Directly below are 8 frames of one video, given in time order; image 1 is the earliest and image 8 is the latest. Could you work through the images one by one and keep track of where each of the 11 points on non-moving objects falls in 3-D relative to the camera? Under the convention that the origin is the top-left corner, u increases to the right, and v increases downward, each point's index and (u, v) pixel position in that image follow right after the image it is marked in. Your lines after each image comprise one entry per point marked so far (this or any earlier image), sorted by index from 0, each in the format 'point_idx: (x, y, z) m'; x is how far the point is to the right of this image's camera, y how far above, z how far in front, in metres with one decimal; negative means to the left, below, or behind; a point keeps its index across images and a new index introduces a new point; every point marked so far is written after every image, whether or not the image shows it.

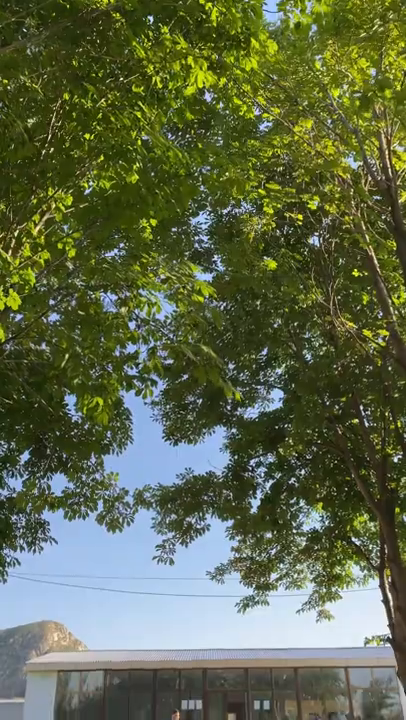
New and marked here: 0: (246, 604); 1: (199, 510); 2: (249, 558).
0: (+0.7, -4.2, +10.0) m
1: (-0.1, -2.3, +9.1) m
2: (+0.8, -3.5, +10.2) m
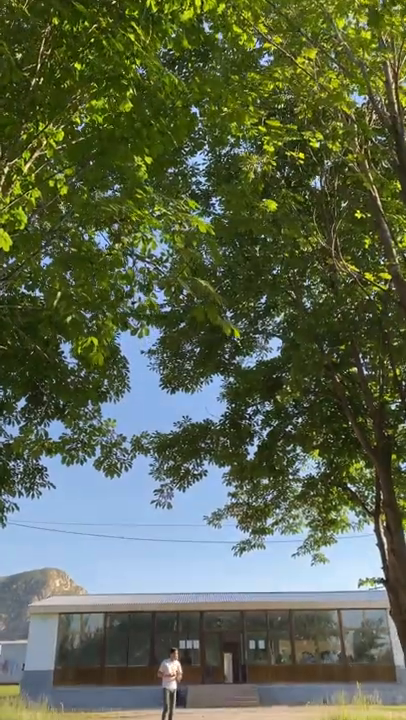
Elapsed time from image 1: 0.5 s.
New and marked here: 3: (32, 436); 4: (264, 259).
0: (+0.7, -3.3, +10.2) m
1: (-0.1, -1.5, +9.1) m
2: (+0.7, -2.5, +10.4) m
3: (-2.1, -1.0, +7.3) m
4: (+0.9, +1.5, +8.4) m
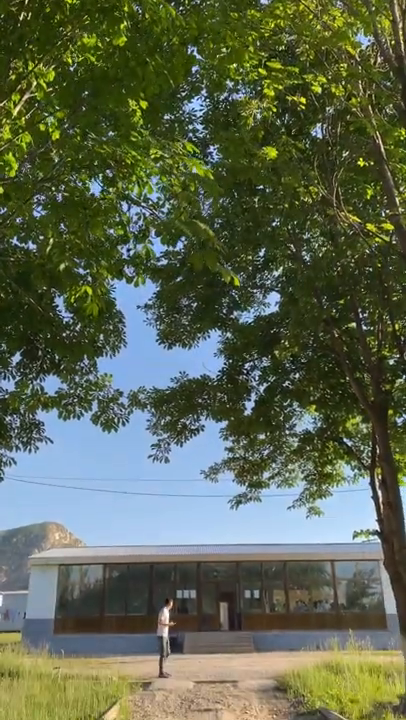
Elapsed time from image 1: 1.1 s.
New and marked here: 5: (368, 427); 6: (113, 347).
0: (+0.6, -2.5, +10.3) m
1: (-0.1, -0.8, +9.1) m
2: (+0.7, -1.7, +10.4) m
3: (-2.2, -0.4, +7.3) m
4: (+0.8, +2.1, +8.2) m
5: (+2.8, -1.1, +9.9) m
6: (-1.2, +0.1, +7.9) m
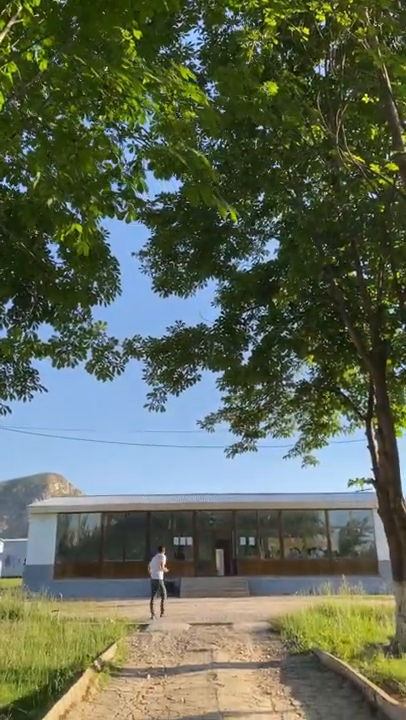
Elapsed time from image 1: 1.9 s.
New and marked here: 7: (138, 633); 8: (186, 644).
0: (+0.6, -1.6, +10.4) m
1: (-0.2, 0.0, +9.0) m
2: (+0.6, -0.9, +10.4) m
3: (-2.2, +0.3, +7.1) m
4: (+0.8, +2.8, +7.9) m
5: (+2.7, -0.3, +9.8) m
6: (-1.3, +0.8, +7.7) m
7: (-1.1, -4.5, +9.7) m
8: (-0.2, -4.2, +8.6) m
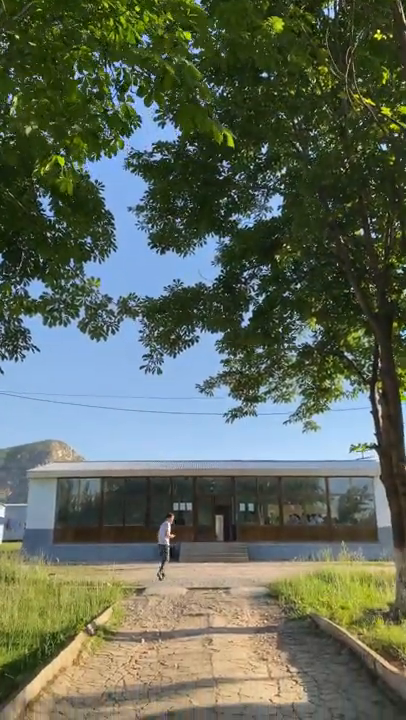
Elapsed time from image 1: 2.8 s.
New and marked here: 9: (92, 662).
0: (+0.5, -0.9, +10.1) m
1: (-0.2, +0.6, +8.7) m
2: (+0.6, -0.2, +10.1) m
3: (-2.3, +0.8, +6.8) m
4: (+0.8, +3.3, +7.4) m
5: (+2.7, +0.3, +9.5) m
6: (-1.3, +1.4, +7.4) m
7: (-1.1, -3.9, +9.6) m
8: (-0.3, -3.6, +8.5) m
9: (-1.0, -2.8, +5.4) m
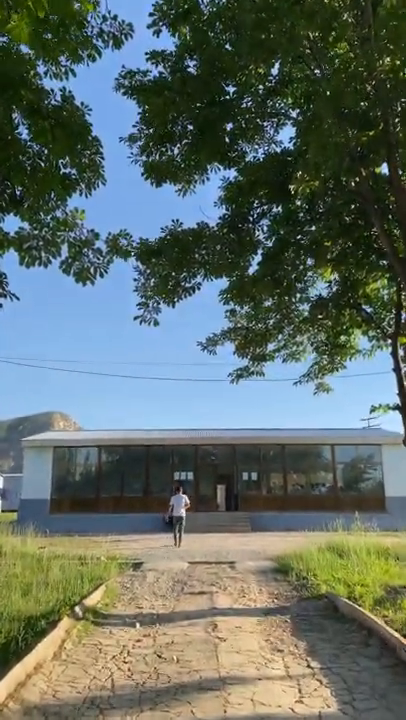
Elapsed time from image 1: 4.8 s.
0: (+0.6, -0.2, +9.2) m
1: (-0.2, +1.2, +7.7) m
2: (+0.6, +0.5, +9.2) m
3: (-2.2, +1.3, +5.8) m
4: (+0.8, +3.9, +6.3) m
5: (+2.8, +1.0, +8.5) m
6: (-1.3, +1.9, +6.4) m
7: (-1.1, -3.2, +8.8) m
8: (-0.3, -3.0, +7.7) m
9: (-1.0, -2.3, +4.6) m
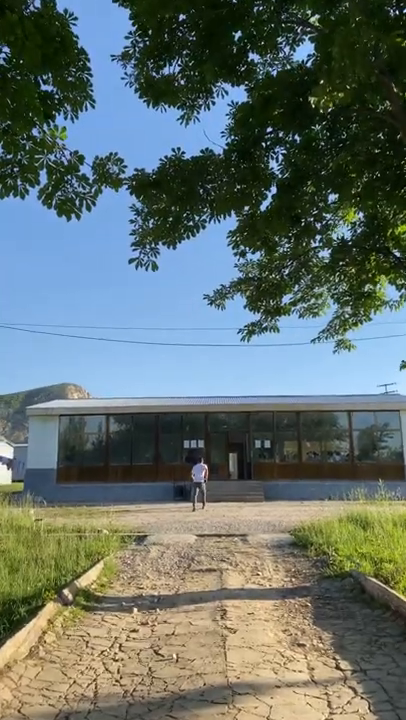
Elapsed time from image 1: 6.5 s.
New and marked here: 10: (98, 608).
0: (+0.7, +0.4, +8.3) m
1: (-0.1, +1.8, +6.8) m
2: (+0.7, +1.2, +8.2) m
3: (-2.2, +1.8, +4.9) m
4: (+0.8, +4.4, +5.2) m
5: (+2.8, +1.6, +7.5) m
6: (-1.2, +2.4, +5.4) m
7: (-1.0, -2.6, +8.1) m
8: (-0.2, -2.4, +7.0) m
9: (-1.0, -1.9, +3.8) m
10: (-0.9, -2.1, +5.0) m
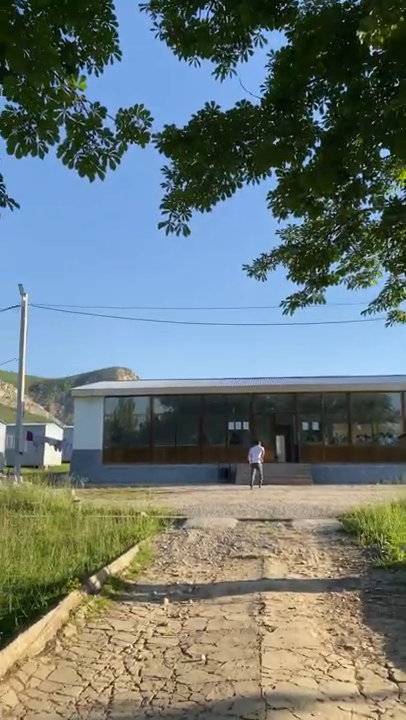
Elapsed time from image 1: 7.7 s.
0: (+1.2, +0.8, +7.8) m
1: (+0.3, +2.1, +6.2) m
2: (+1.3, +1.5, +7.6) m
3: (-1.9, +2.0, +4.6) m
4: (+1.1, +4.7, +4.5) m
5: (+3.3, +2.0, +6.8) m
6: (-0.9, +2.7, +5.0) m
7: (-0.4, -2.3, +7.8) m
8: (+0.3, -2.1, +6.6) m
9: (-0.8, -1.7, +3.5) m
10: (-0.6, -1.9, +4.7) m
